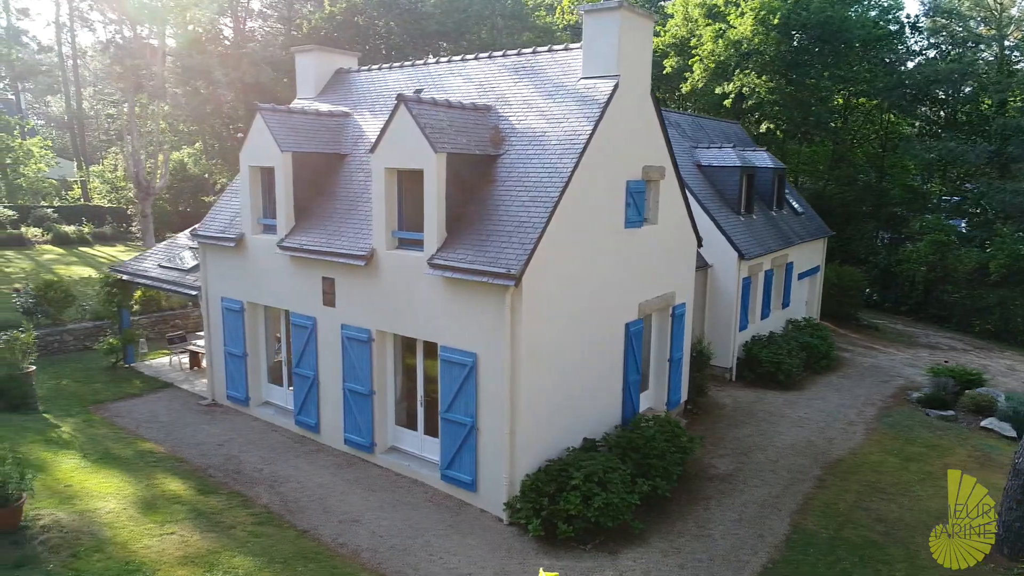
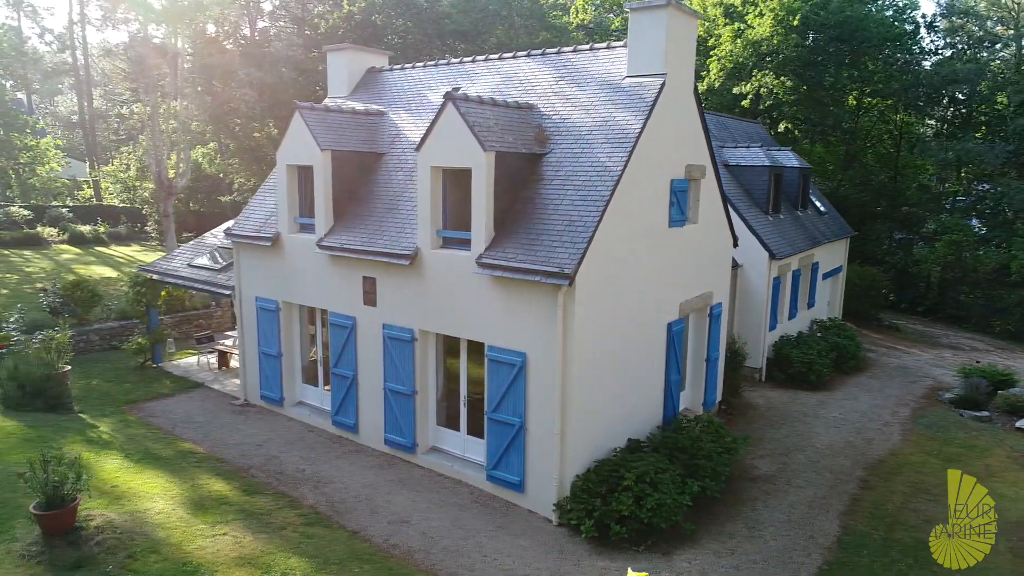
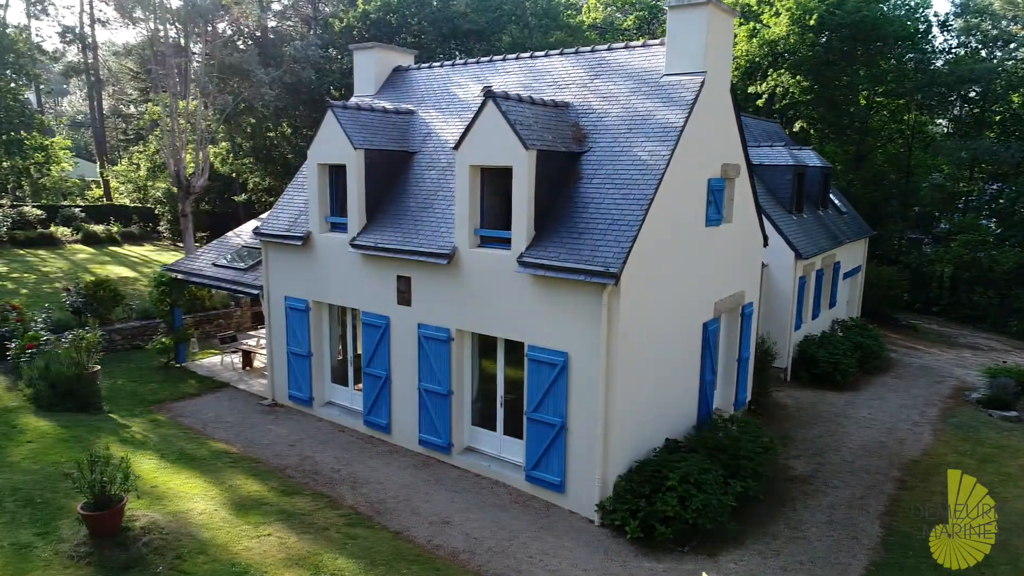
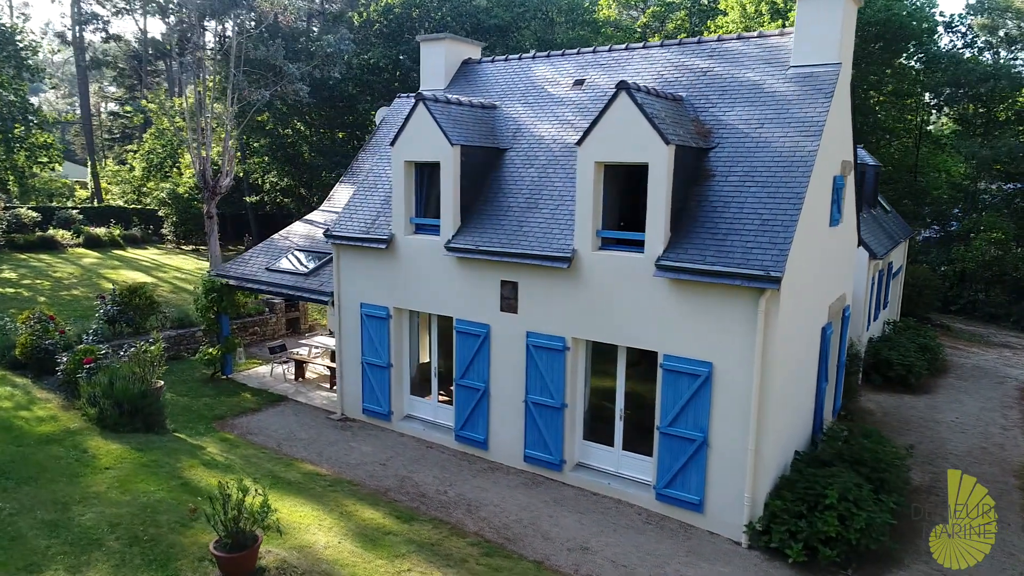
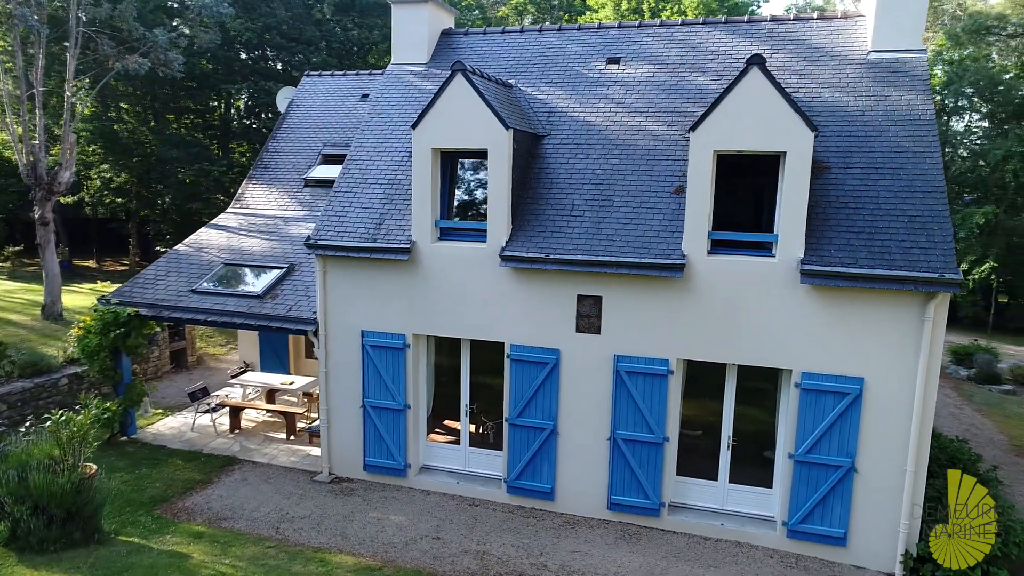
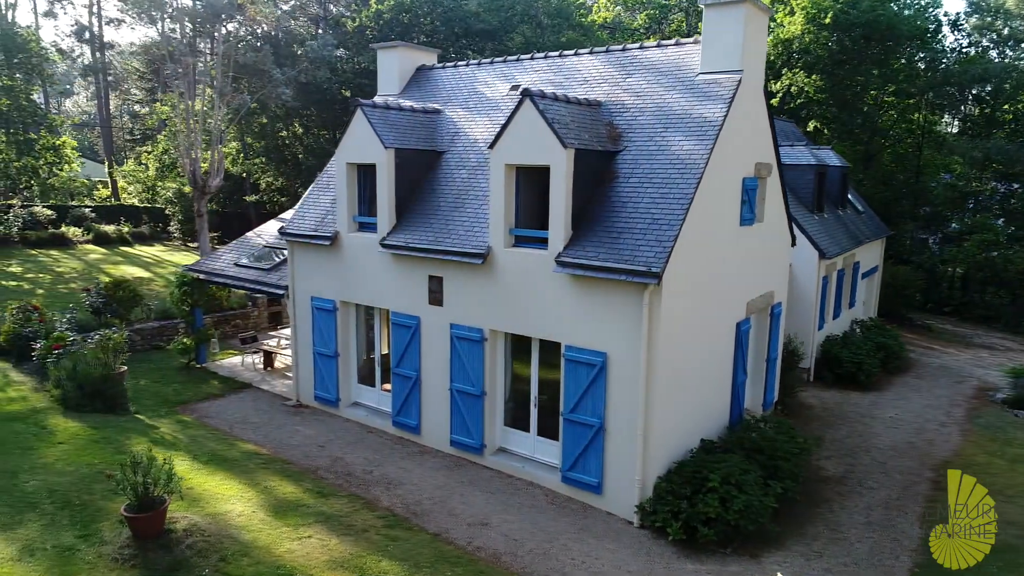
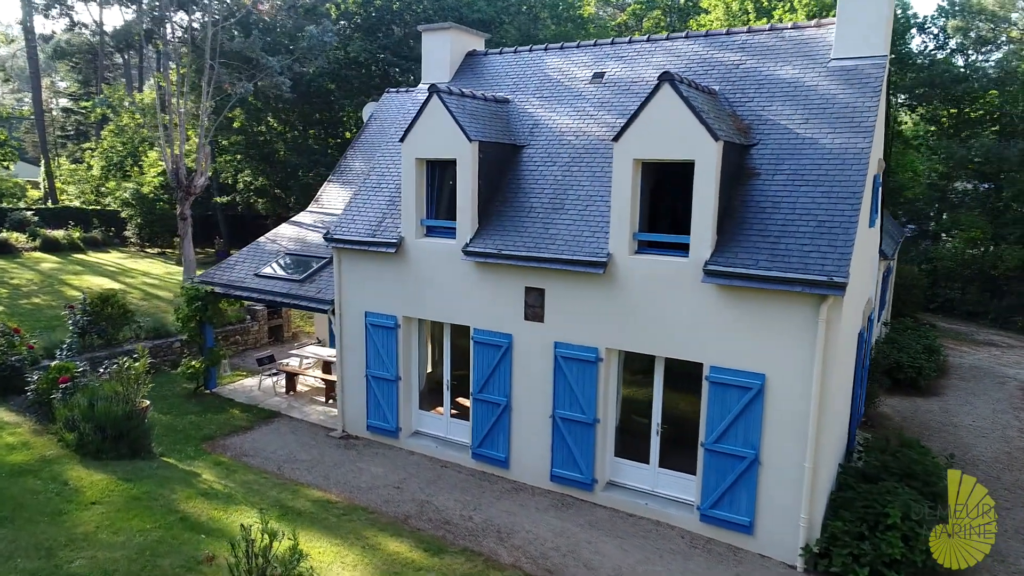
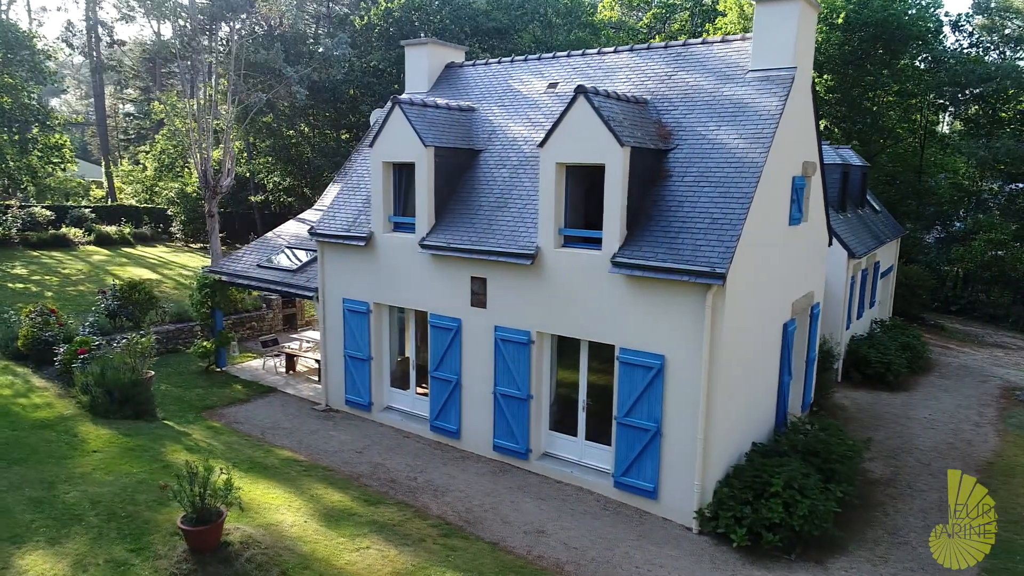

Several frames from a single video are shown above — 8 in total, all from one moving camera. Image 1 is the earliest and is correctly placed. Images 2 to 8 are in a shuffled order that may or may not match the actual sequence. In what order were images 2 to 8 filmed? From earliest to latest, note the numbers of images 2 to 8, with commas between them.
2, 3, 6, 8, 4, 7, 5
